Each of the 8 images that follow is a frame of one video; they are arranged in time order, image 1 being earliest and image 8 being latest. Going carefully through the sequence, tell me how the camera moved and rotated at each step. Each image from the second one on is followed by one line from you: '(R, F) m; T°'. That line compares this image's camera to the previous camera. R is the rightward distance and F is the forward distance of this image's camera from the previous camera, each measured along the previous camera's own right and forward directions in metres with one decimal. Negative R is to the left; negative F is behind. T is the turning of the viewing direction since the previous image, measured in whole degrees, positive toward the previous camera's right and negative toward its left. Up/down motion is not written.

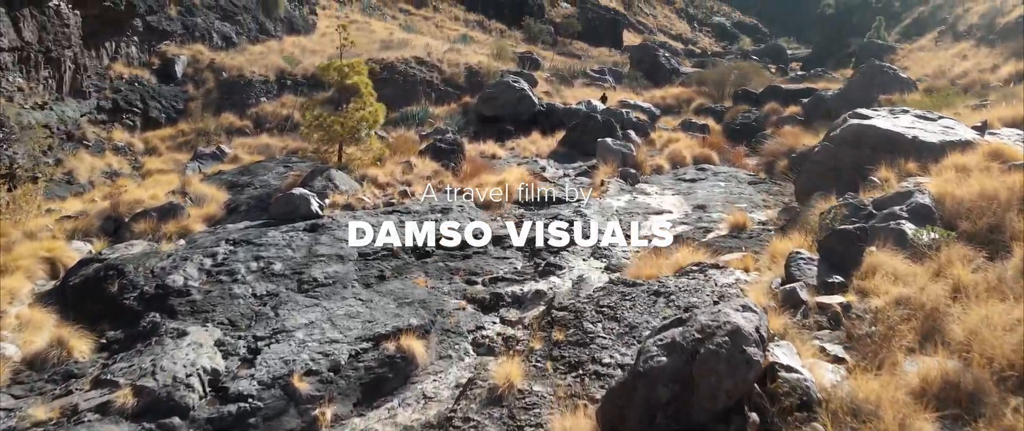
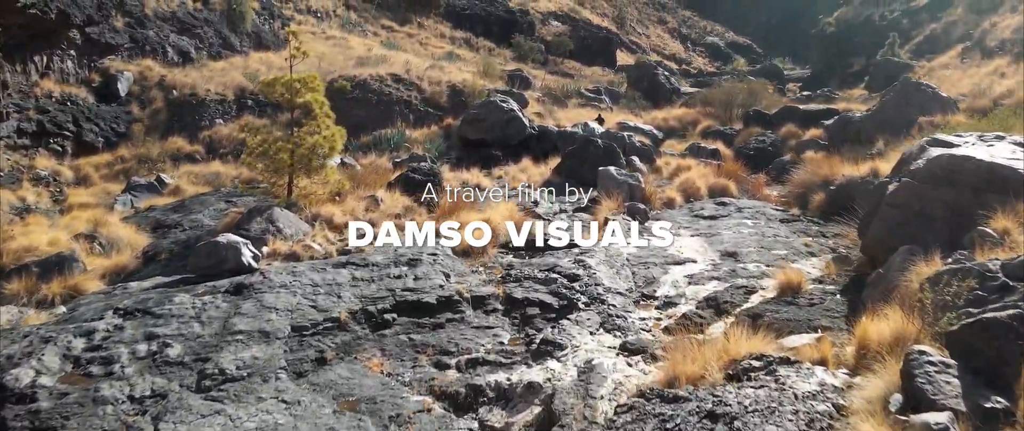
(0.0, +1.7) m; +1°
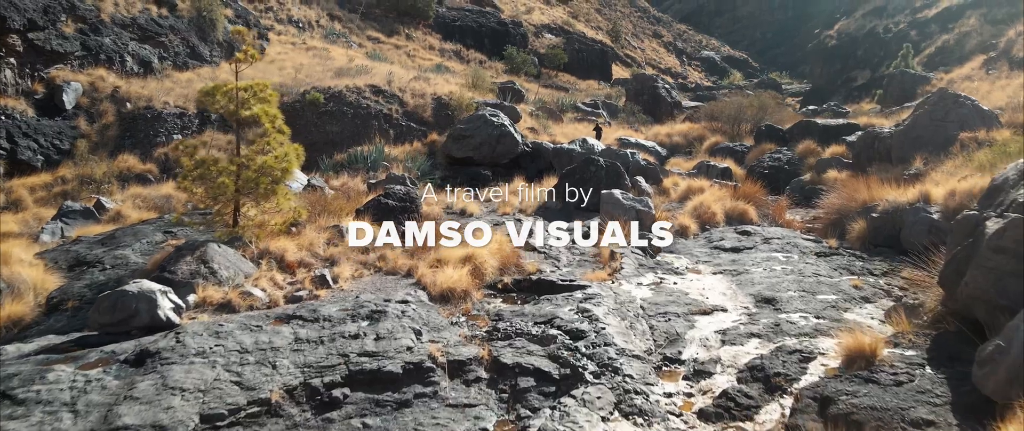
(0.0, +1.3) m; 0°
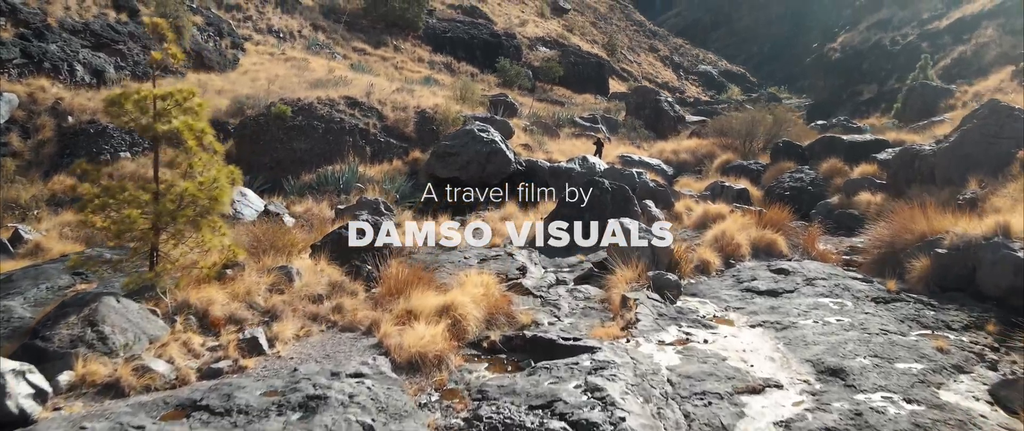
(0.0, +1.4) m; 0°
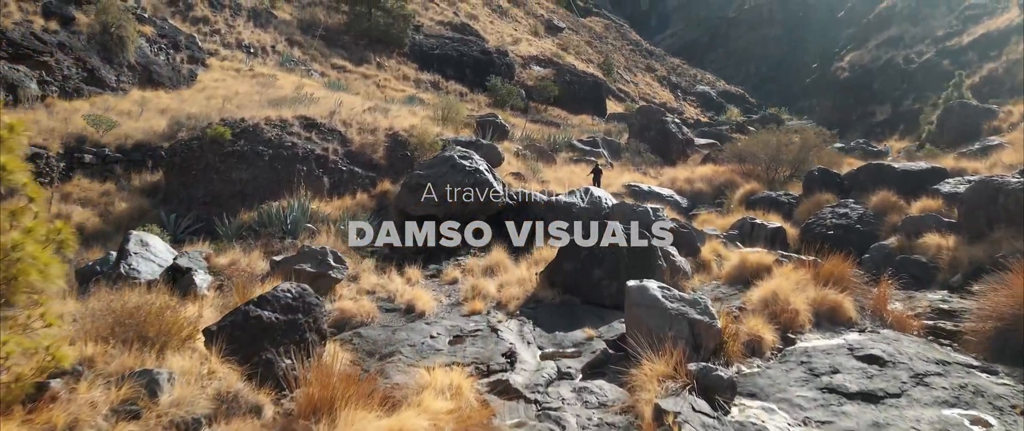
(+0.1, +2.0) m; 0°
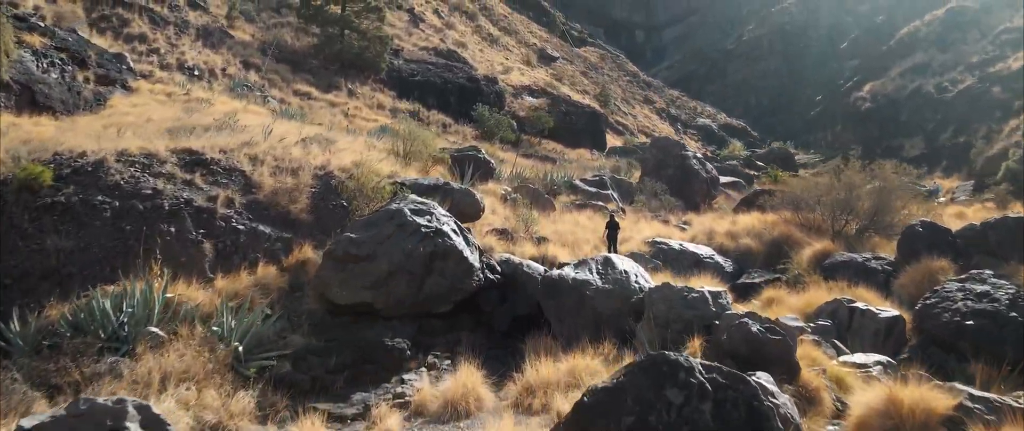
(+0.1, +3.2) m; +1°
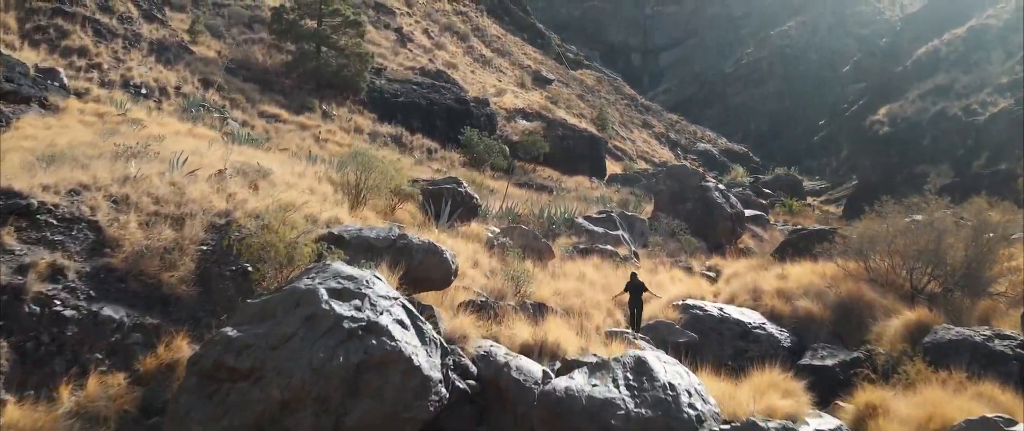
(+0.1, +2.3) m; 0°
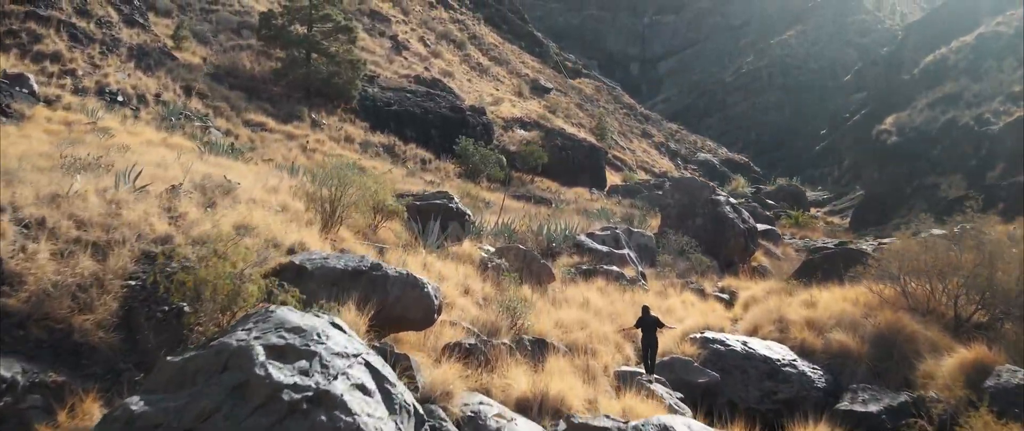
(0.0, +0.9) m; 0°
